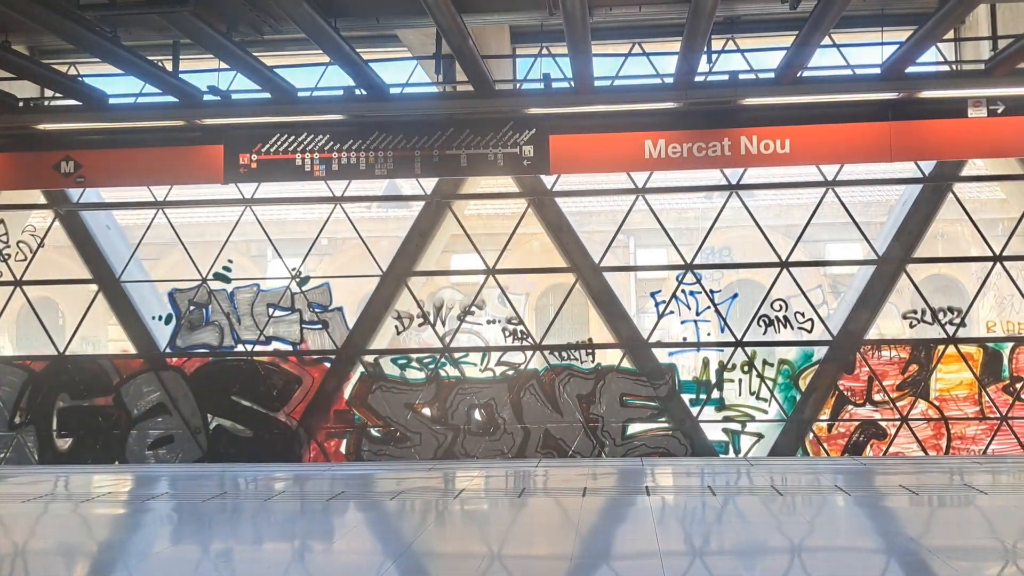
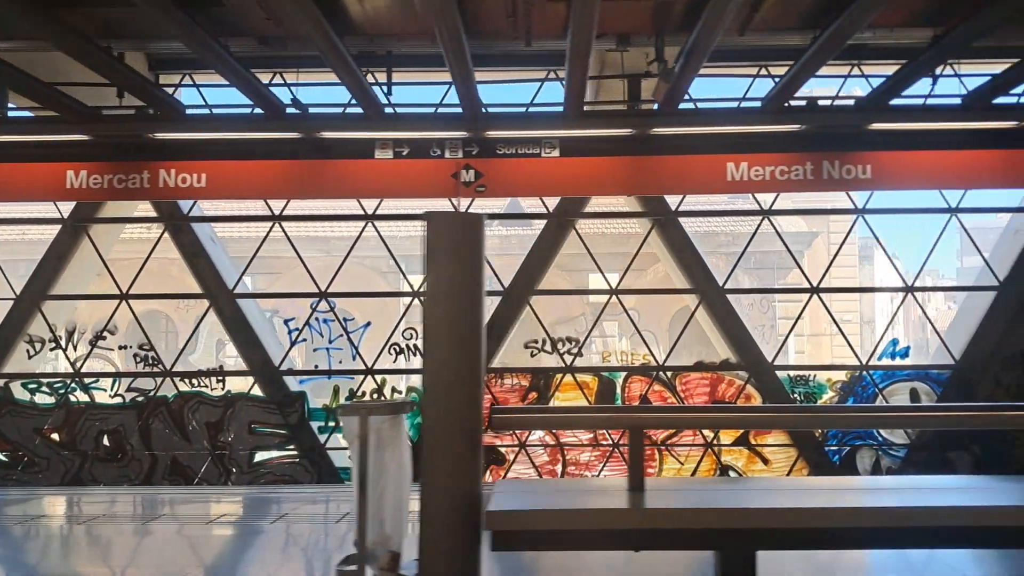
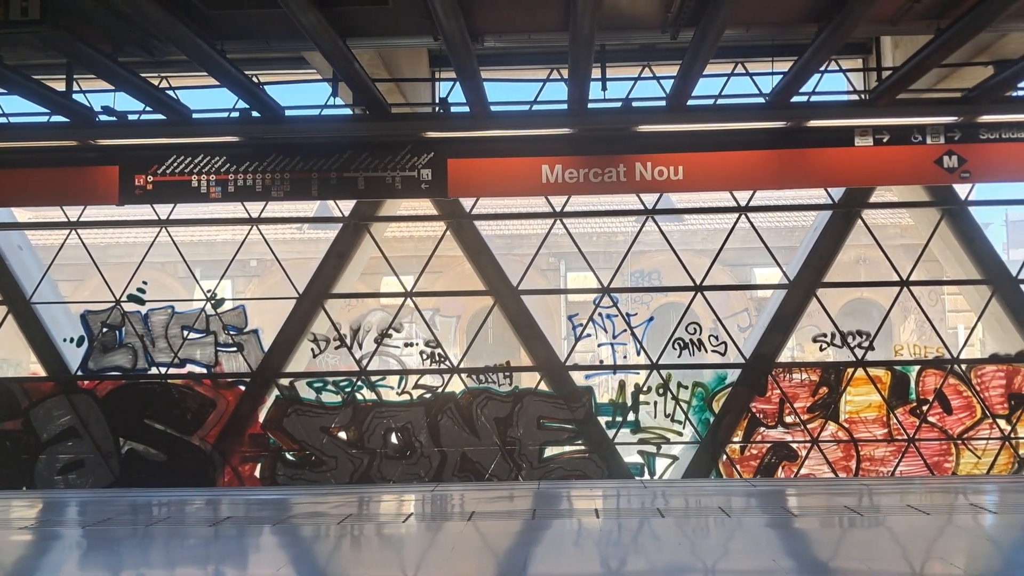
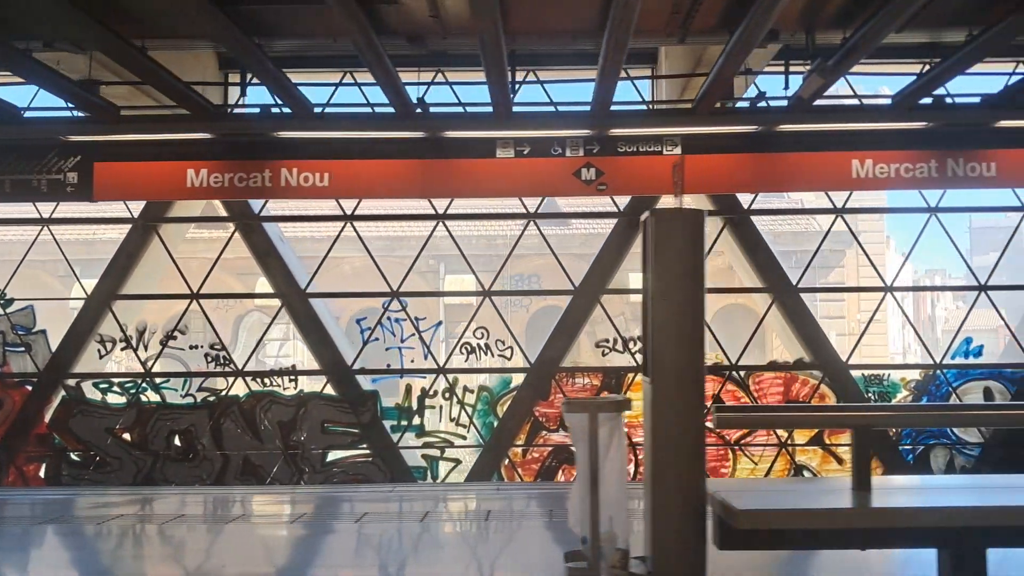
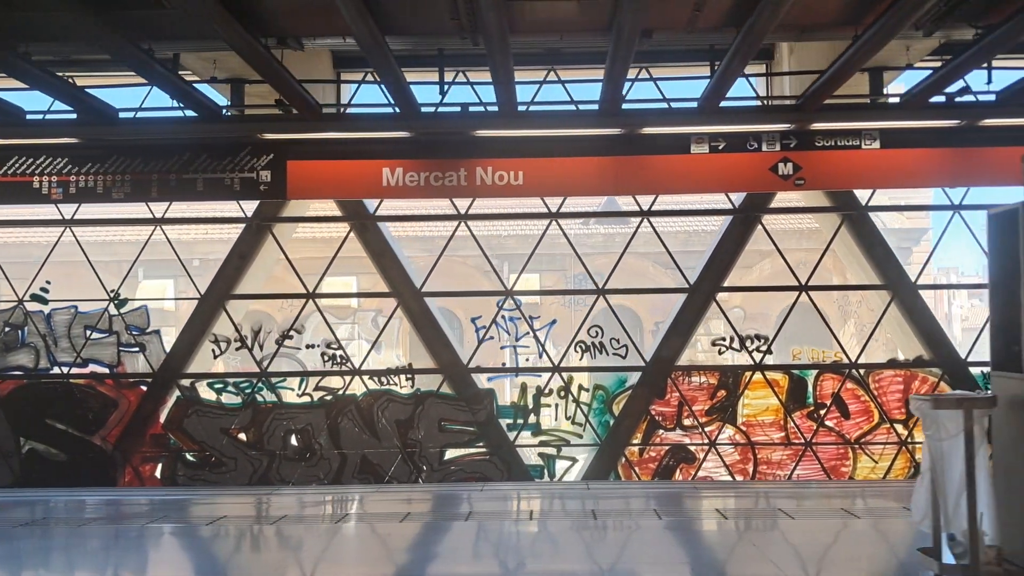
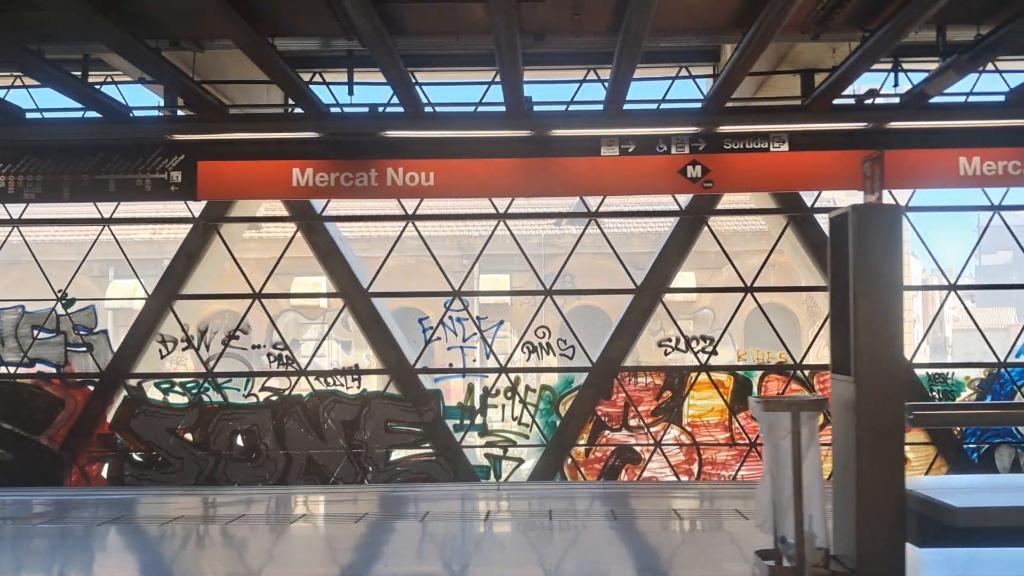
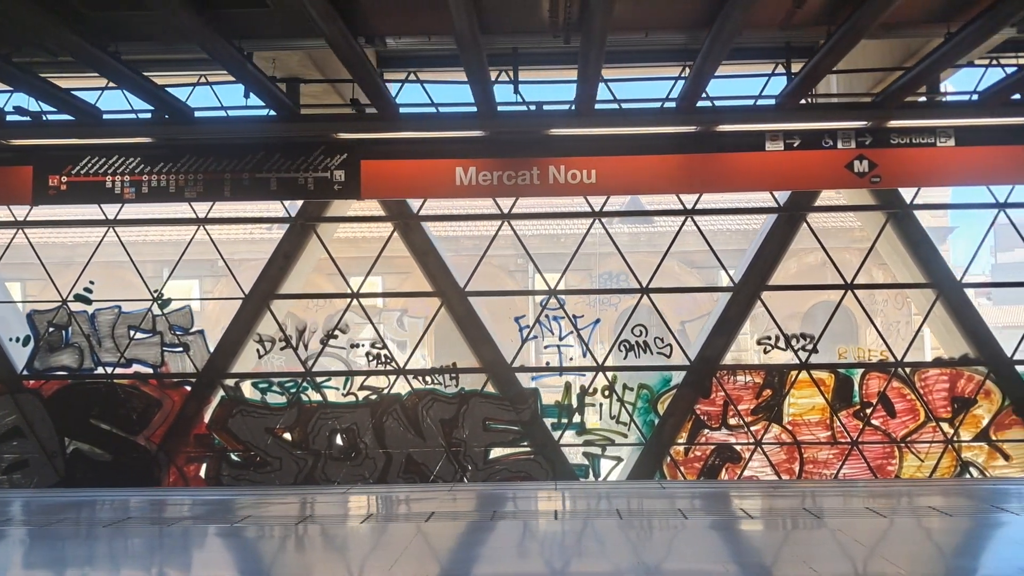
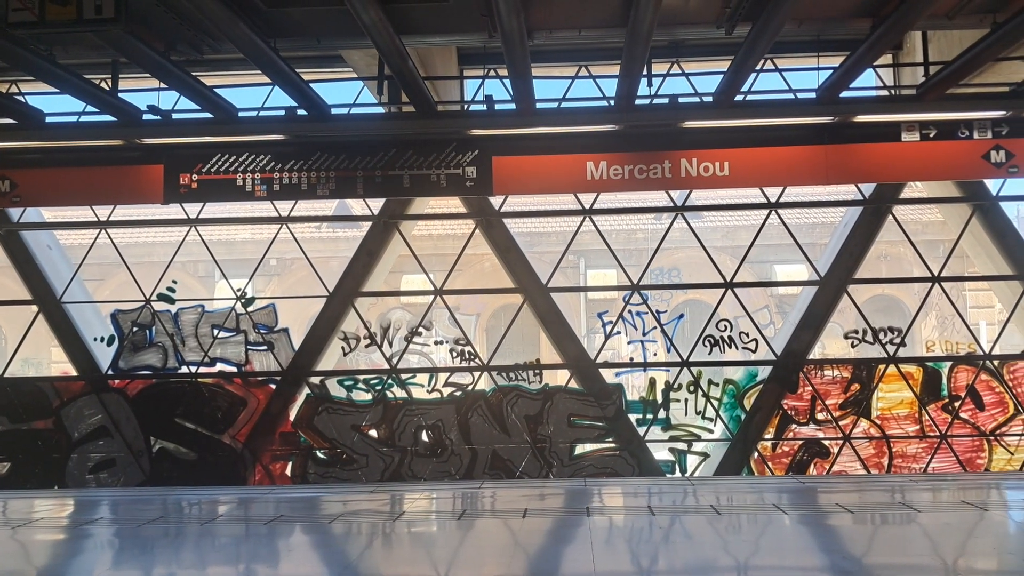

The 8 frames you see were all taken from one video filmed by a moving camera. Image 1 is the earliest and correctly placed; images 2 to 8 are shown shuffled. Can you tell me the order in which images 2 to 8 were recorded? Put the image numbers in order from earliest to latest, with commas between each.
8, 3, 7, 5, 6, 4, 2
